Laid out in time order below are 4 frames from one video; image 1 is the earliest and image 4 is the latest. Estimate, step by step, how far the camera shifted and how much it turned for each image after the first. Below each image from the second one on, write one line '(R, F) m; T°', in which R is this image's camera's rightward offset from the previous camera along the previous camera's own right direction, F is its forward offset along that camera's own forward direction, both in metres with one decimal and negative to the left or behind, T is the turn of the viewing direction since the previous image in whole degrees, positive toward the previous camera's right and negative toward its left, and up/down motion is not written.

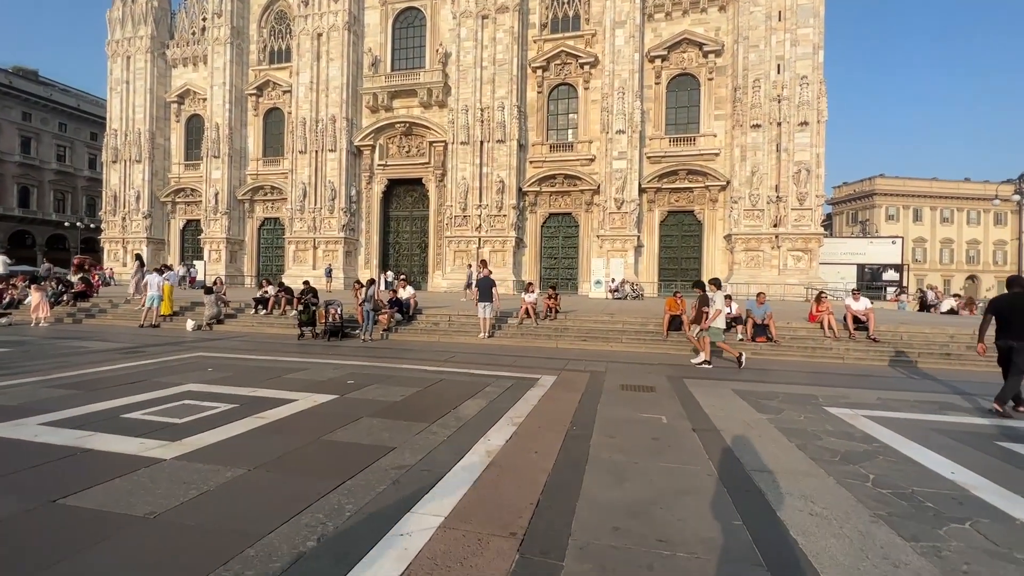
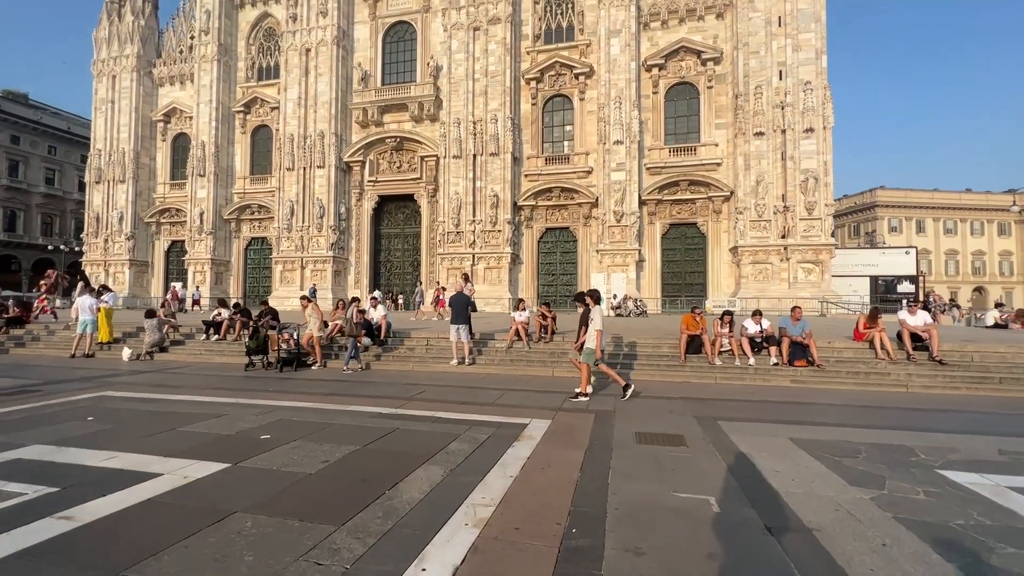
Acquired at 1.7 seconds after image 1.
(+0.2, +1.2) m; 0°
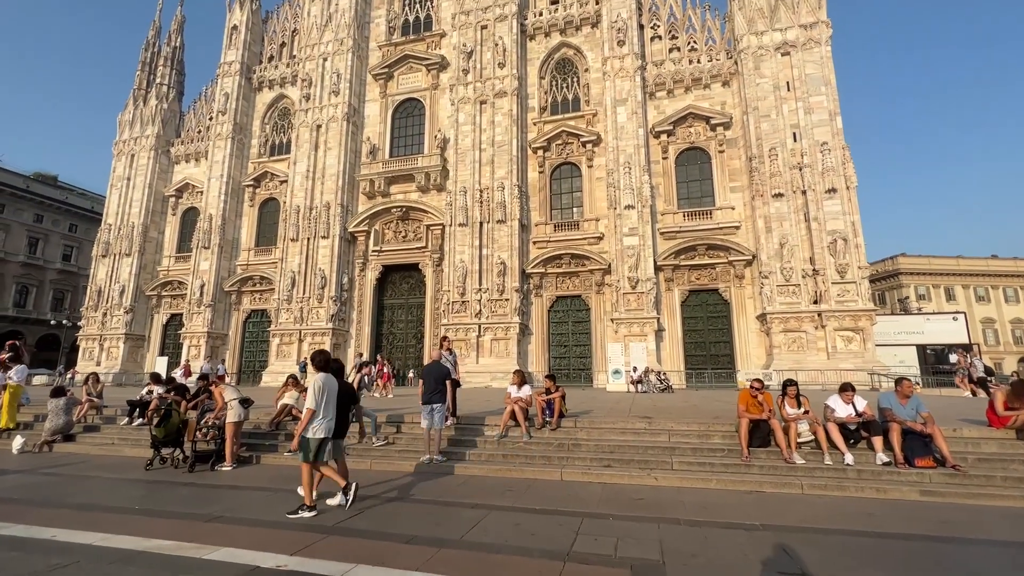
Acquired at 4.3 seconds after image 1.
(+0.2, +1.5) m; -2°
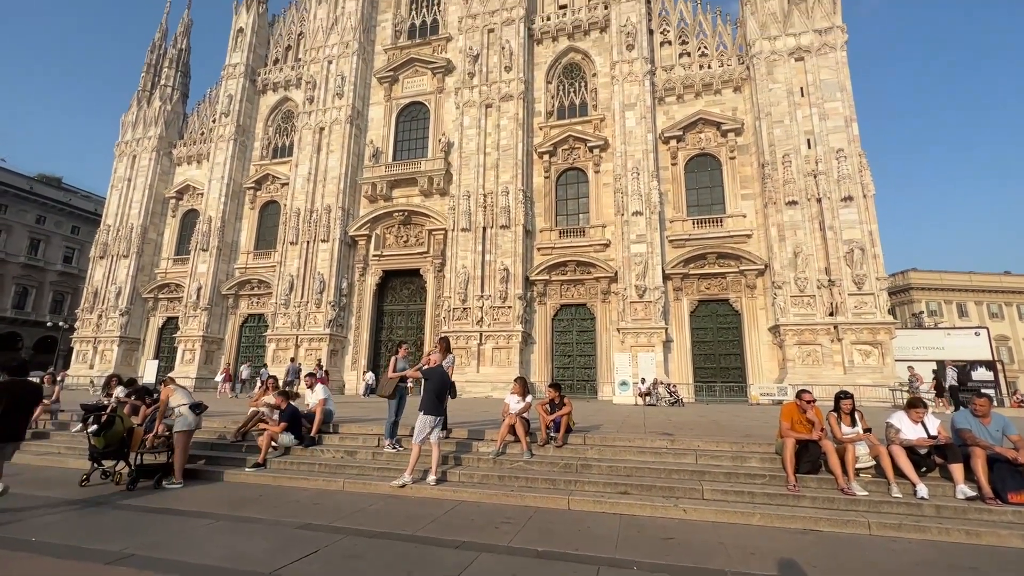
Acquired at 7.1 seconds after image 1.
(0.0, +0.7) m; 0°
